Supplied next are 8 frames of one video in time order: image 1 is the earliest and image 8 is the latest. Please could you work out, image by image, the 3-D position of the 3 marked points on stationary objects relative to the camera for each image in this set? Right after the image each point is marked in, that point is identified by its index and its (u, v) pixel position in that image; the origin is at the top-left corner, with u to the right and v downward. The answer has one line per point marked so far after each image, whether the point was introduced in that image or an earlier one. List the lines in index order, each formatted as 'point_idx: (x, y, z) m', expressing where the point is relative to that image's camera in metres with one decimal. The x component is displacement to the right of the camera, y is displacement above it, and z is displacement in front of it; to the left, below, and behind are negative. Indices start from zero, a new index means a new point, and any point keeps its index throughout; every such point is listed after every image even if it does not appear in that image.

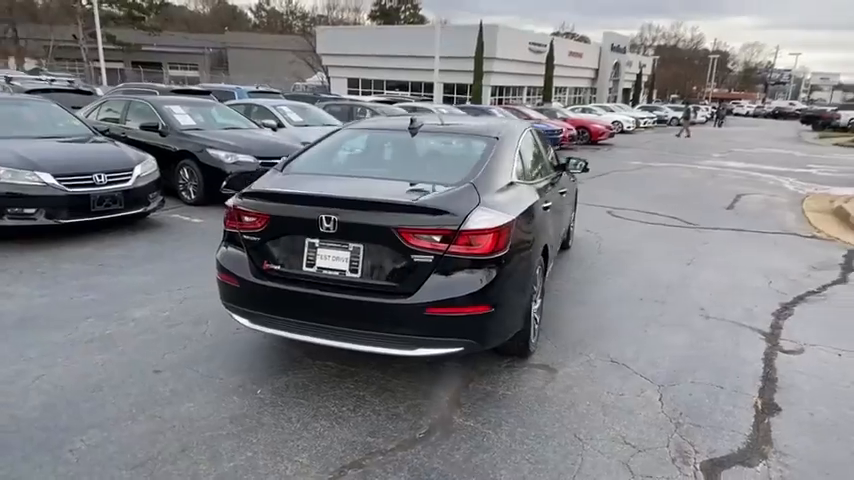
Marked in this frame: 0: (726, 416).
0: (+1.6, -1.0, +3.0) m
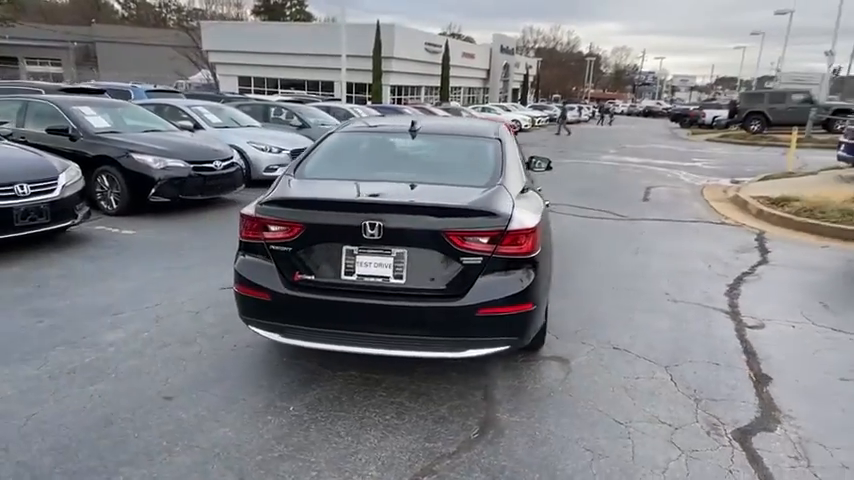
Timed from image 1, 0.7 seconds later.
0: (+1.9, -0.9, +3.3) m
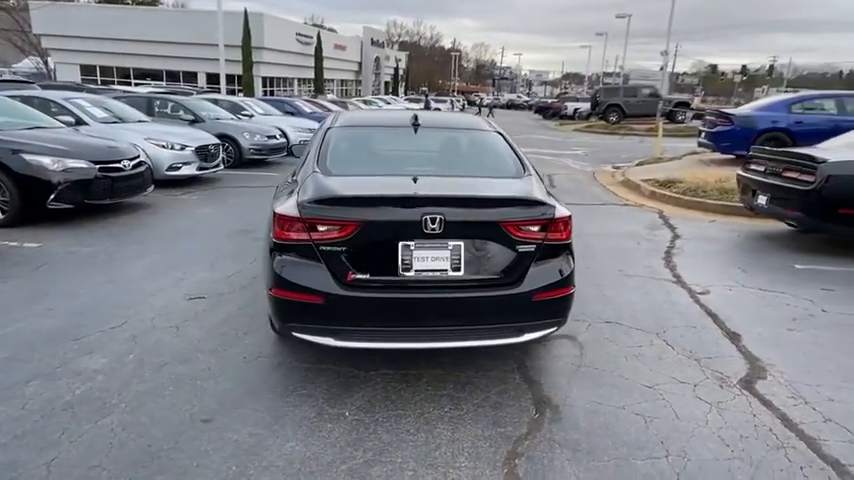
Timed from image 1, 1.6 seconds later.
0: (+2.0, -0.8, +3.8) m
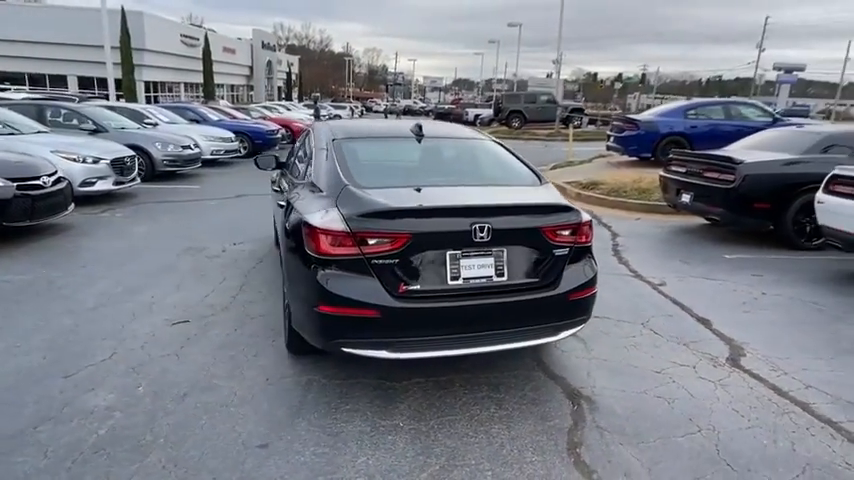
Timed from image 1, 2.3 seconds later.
0: (+2.1, -0.7, +4.2) m
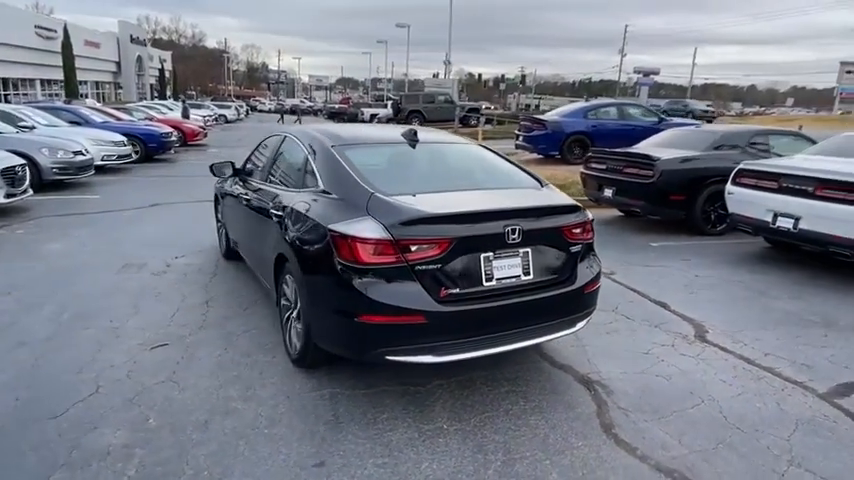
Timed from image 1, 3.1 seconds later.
0: (+2.0, -0.6, +4.7) m
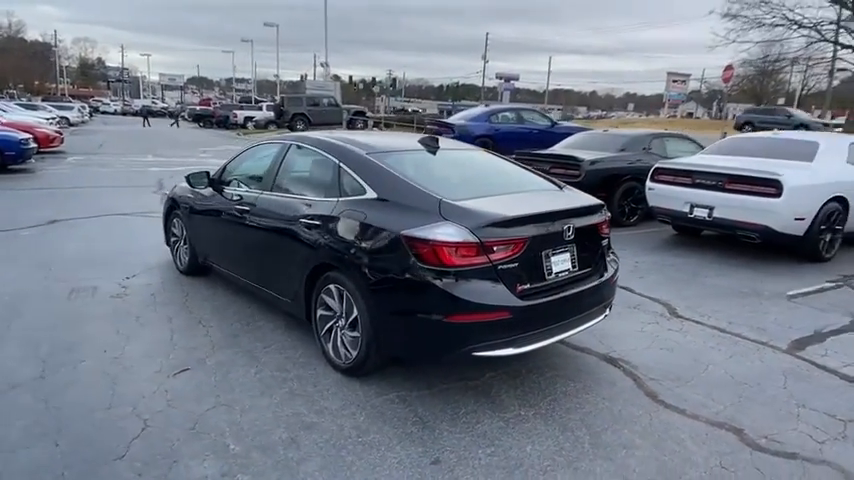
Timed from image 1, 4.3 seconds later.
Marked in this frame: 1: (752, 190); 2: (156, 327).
0: (+2.0, -0.6, +5.3) m
1: (+3.9, +0.6, +6.5) m
2: (-2.2, -0.7, +4.4) m
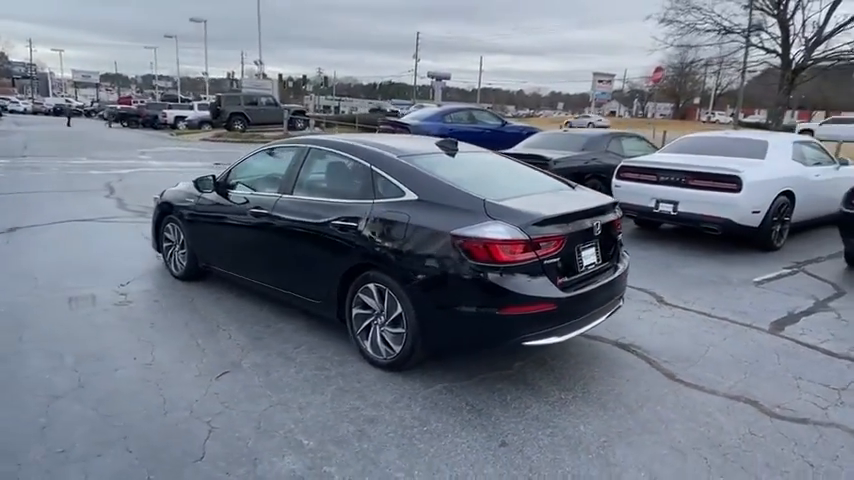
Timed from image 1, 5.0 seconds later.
0: (+2.1, -0.5, +5.7) m
1: (+3.8, +0.7, +7.1) m
2: (-2.0, -0.8, +4.4) m
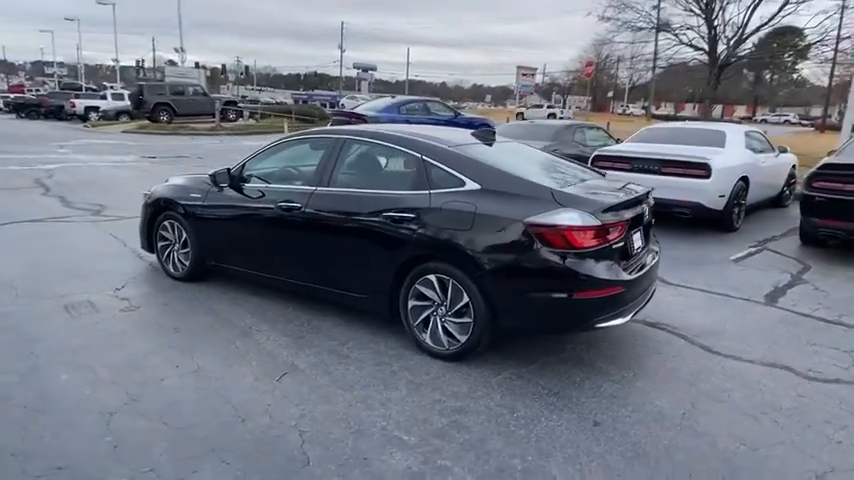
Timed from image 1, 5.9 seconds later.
0: (+2.2, -0.3, +6.0) m
1: (+3.6, +0.9, +7.6) m
2: (-1.7, -0.7, +4.1) m
